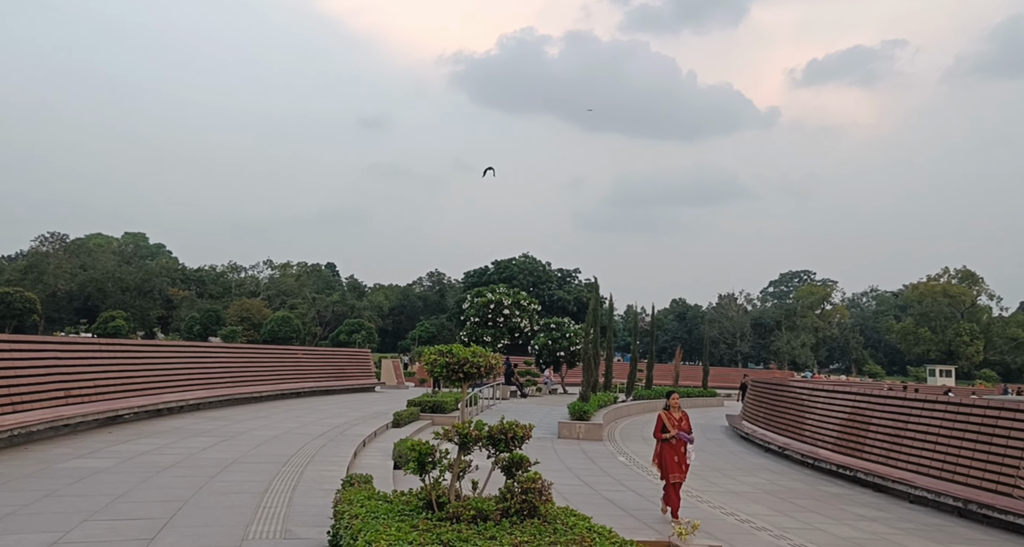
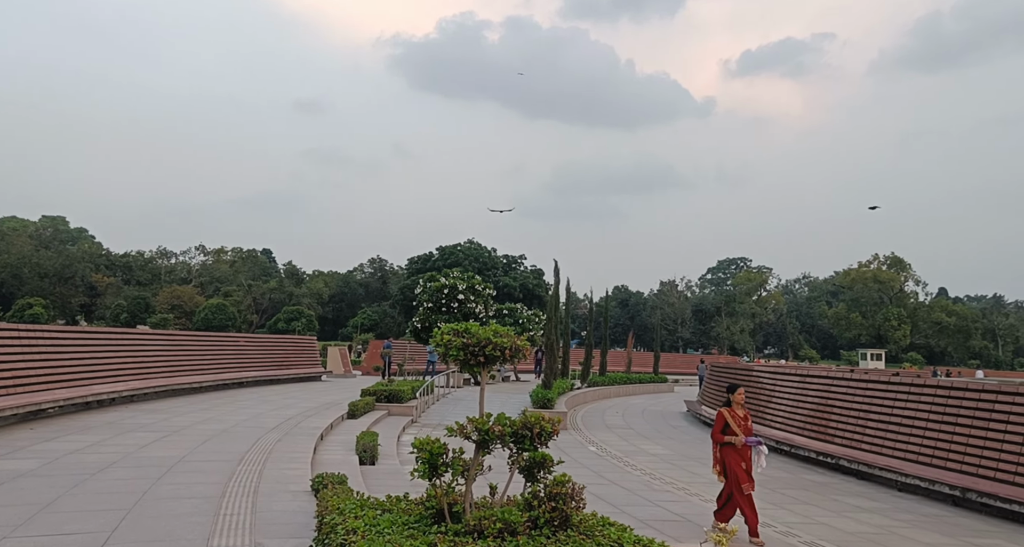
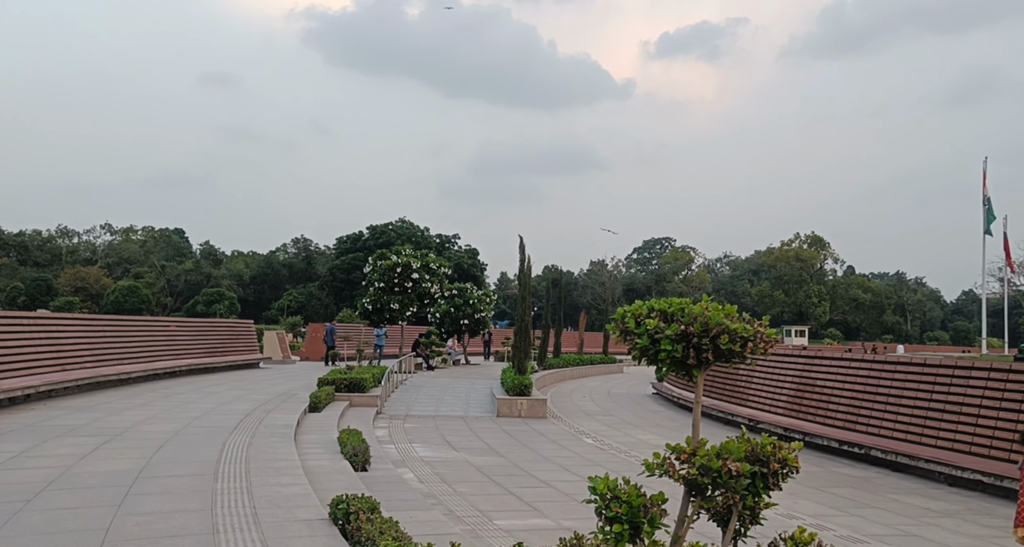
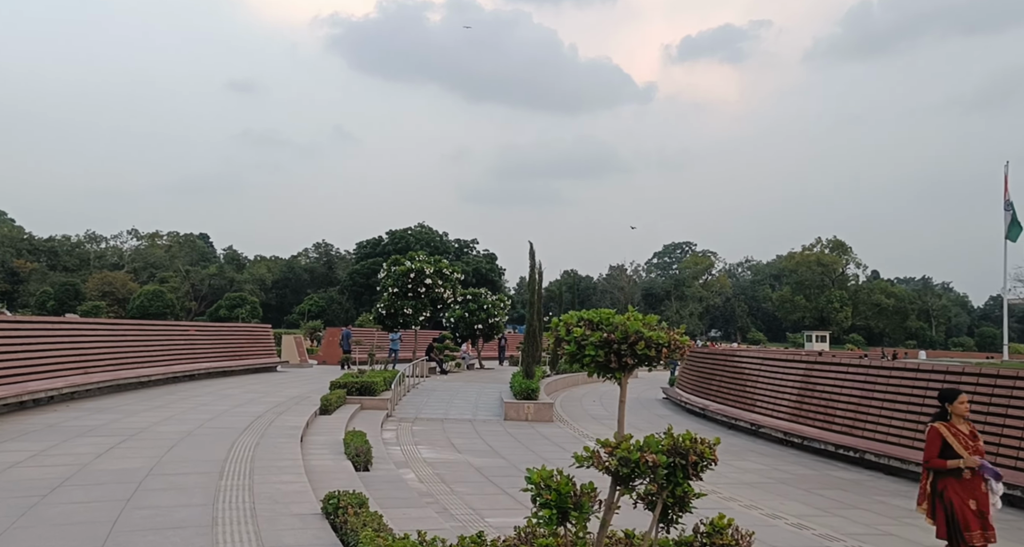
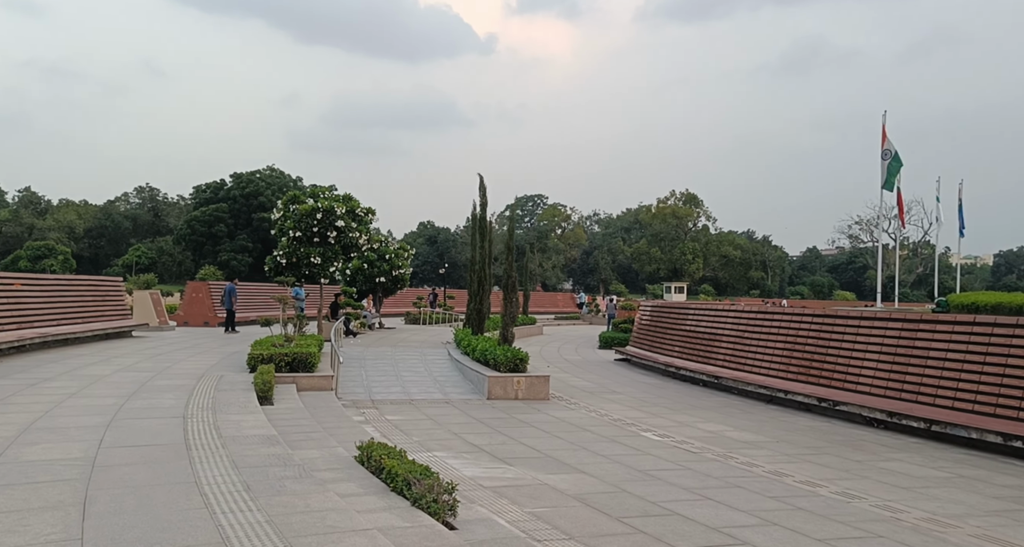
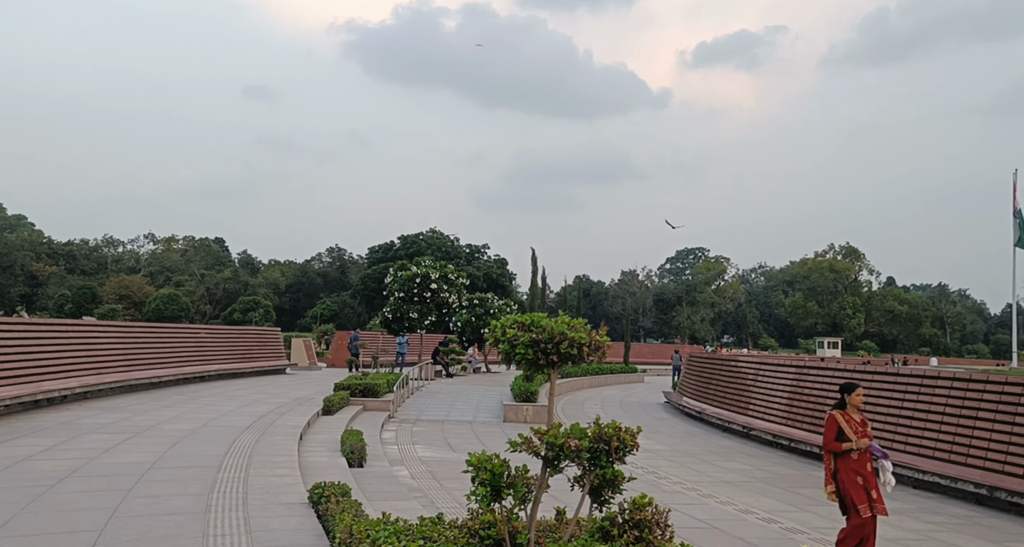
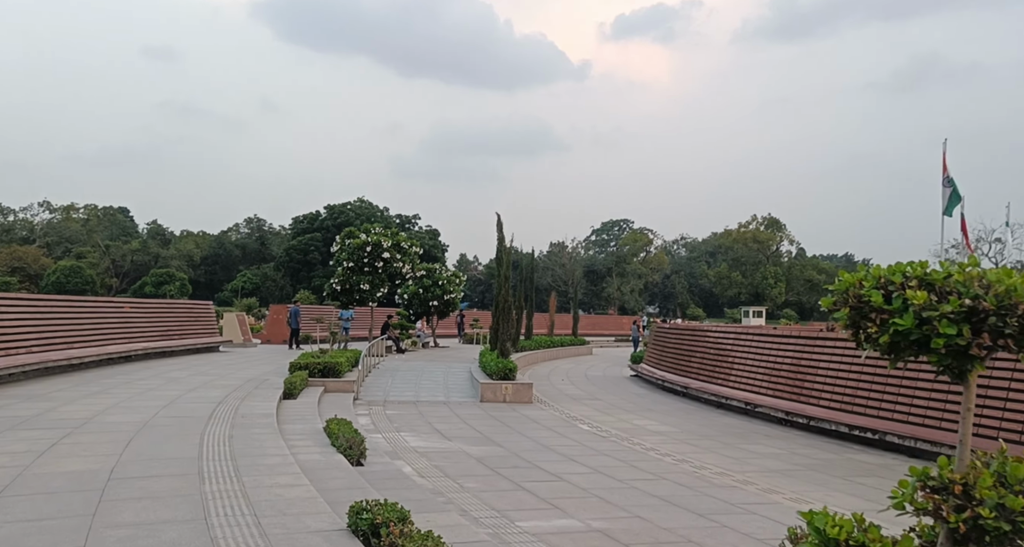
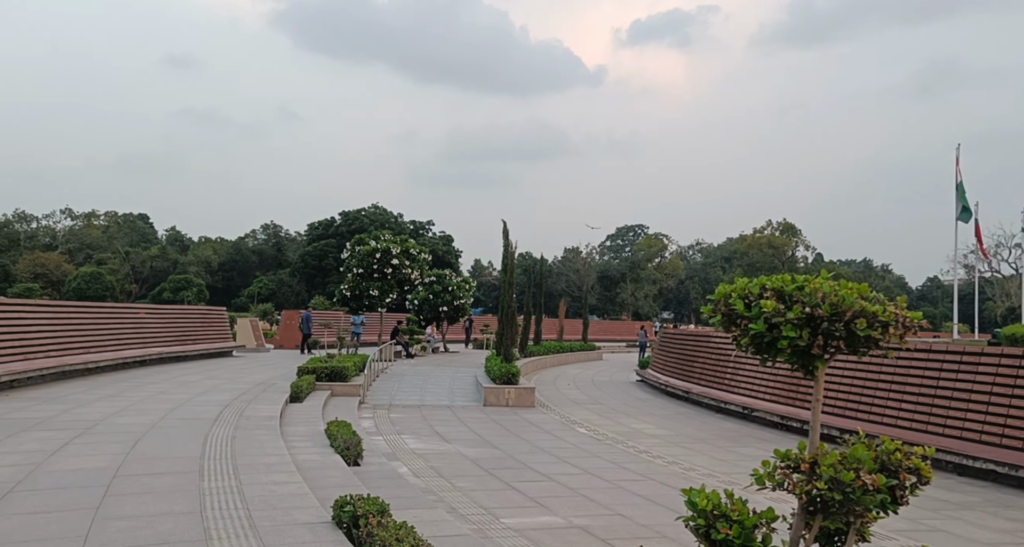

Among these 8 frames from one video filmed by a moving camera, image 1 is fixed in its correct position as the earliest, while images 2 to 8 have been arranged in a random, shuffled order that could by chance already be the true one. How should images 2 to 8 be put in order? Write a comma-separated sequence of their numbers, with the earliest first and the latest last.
2, 6, 4, 3, 8, 7, 5
